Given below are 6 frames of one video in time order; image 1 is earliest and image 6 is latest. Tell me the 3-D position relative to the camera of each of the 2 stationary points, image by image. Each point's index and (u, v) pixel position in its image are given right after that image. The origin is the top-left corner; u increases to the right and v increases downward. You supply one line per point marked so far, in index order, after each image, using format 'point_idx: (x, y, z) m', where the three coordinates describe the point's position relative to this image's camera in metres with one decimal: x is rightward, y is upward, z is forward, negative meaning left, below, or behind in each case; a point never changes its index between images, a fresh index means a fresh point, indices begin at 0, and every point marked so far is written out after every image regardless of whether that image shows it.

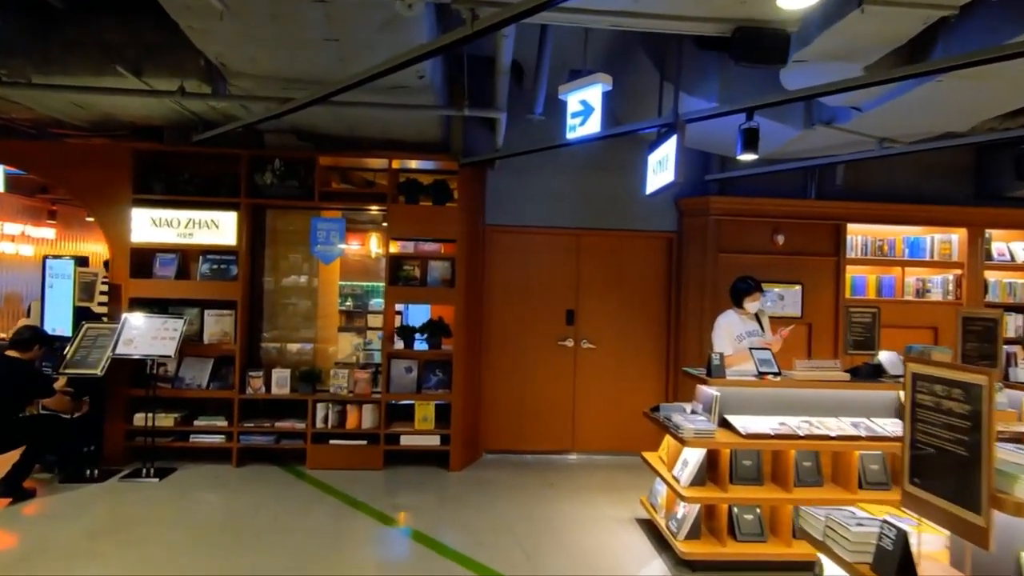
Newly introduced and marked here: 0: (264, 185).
0: (-2.4, +1.0, +5.2) m
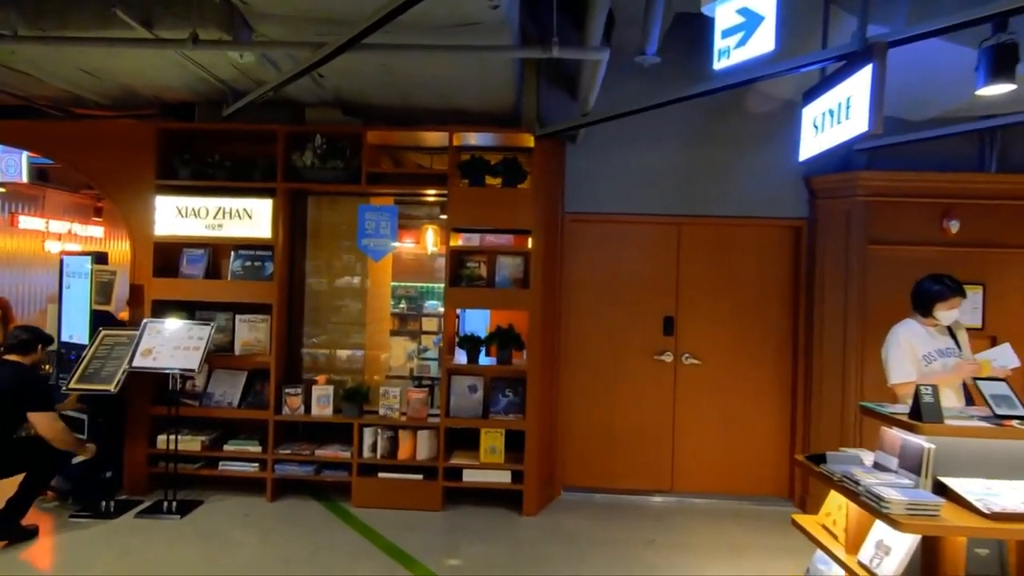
0: (-1.7, +1.0, +4.4) m
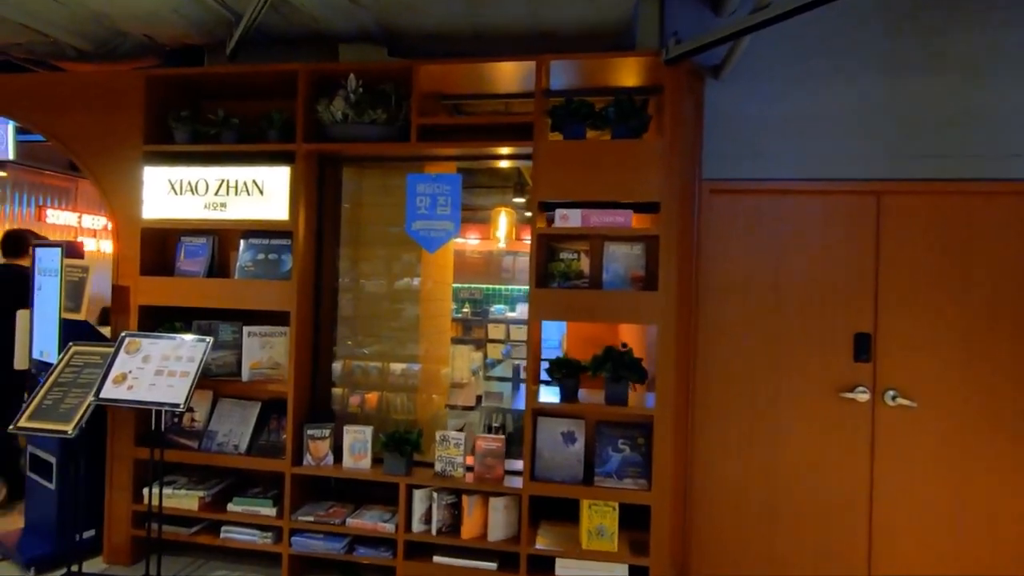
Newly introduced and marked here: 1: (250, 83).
0: (-1.1, +1.0, +3.1) m
1: (-1.6, +1.2, +3.3) m
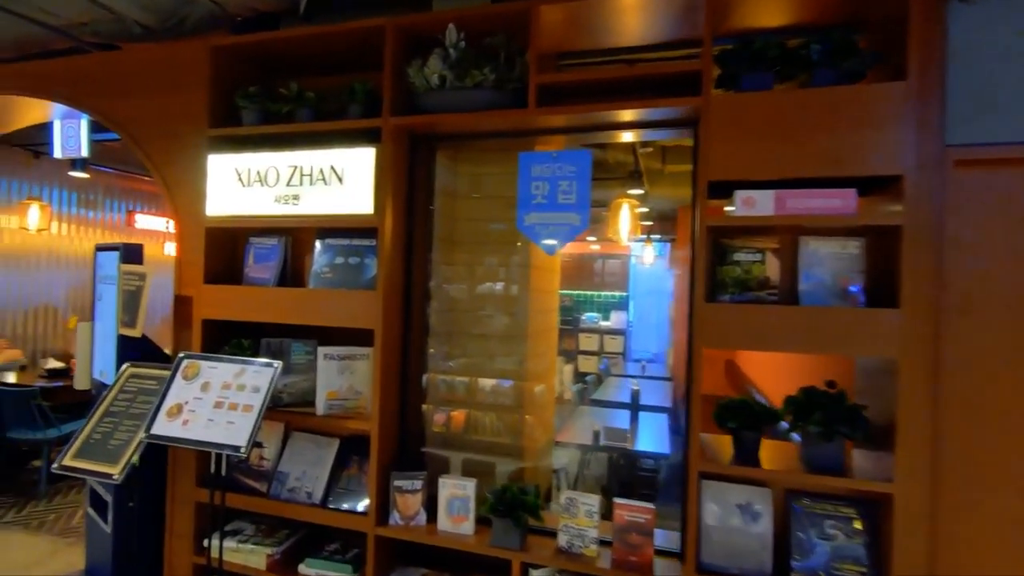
0: (-0.4, +0.9, +2.5) m
1: (-0.9, +1.2, +2.7) m
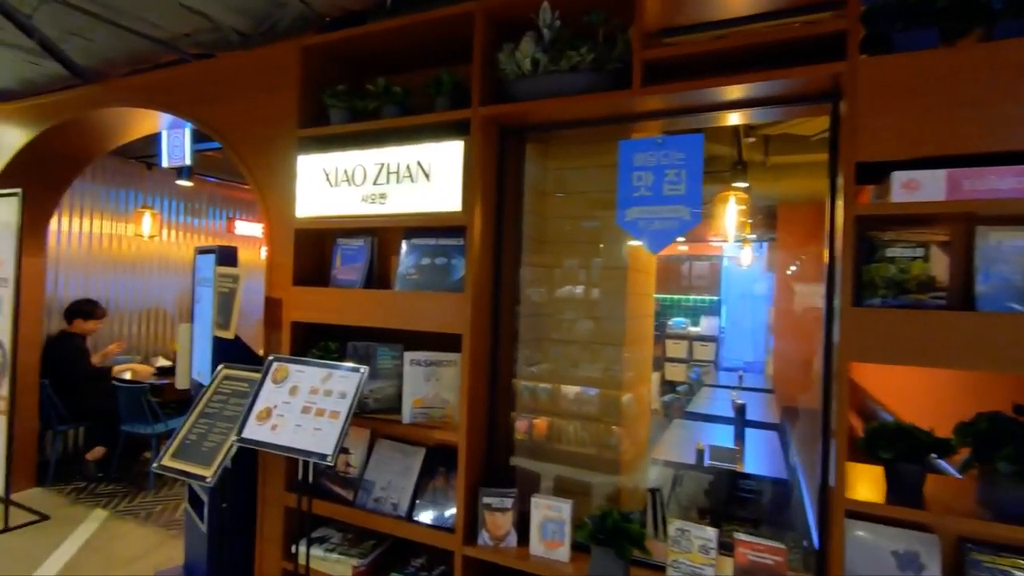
0: (0.0, +0.9, +2.3) m
1: (-0.5, +1.2, +2.6) m
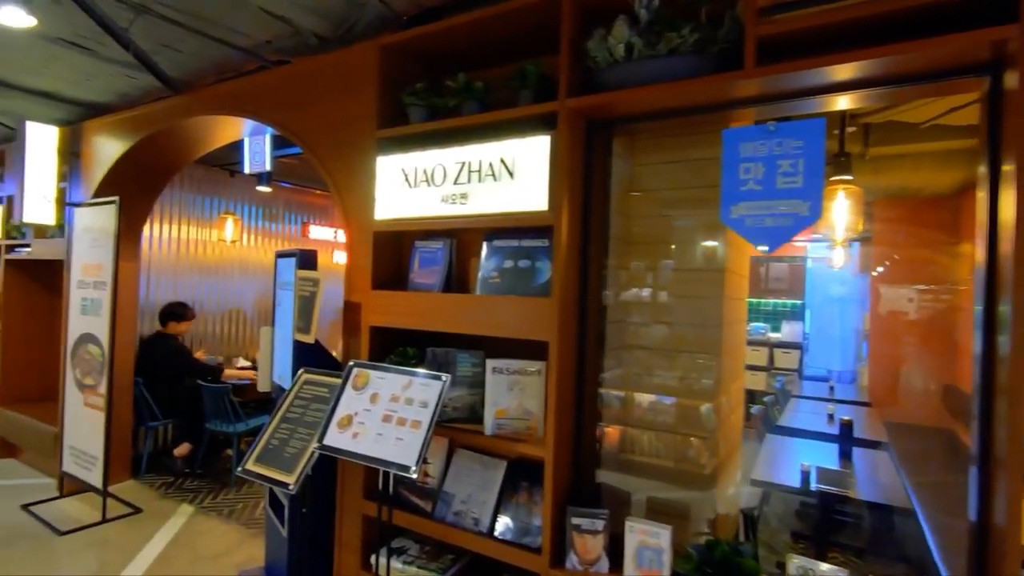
0: (+0.4, +0.9, +2.1) m
1: (-0.1, +1.1, +2.5) m
